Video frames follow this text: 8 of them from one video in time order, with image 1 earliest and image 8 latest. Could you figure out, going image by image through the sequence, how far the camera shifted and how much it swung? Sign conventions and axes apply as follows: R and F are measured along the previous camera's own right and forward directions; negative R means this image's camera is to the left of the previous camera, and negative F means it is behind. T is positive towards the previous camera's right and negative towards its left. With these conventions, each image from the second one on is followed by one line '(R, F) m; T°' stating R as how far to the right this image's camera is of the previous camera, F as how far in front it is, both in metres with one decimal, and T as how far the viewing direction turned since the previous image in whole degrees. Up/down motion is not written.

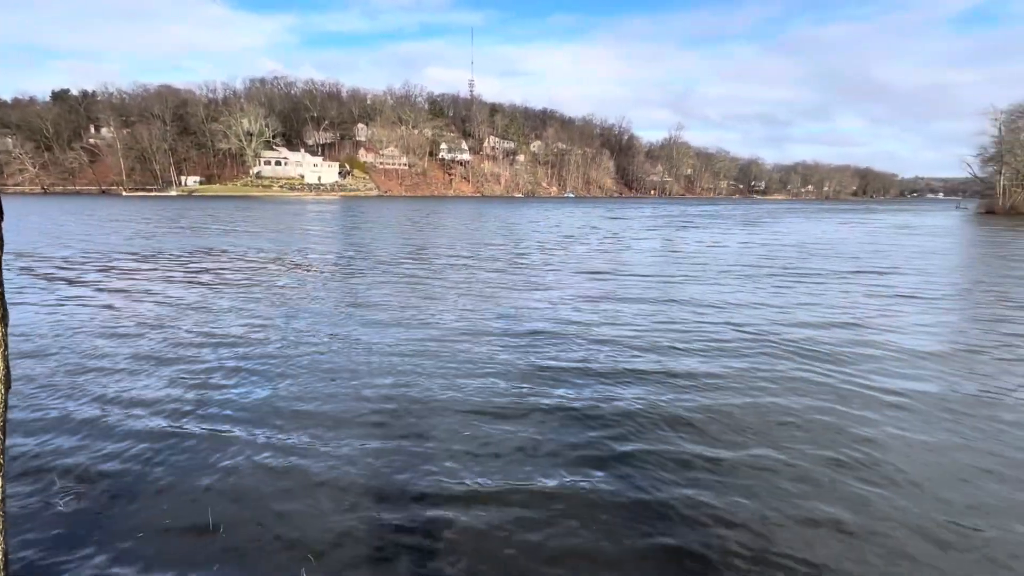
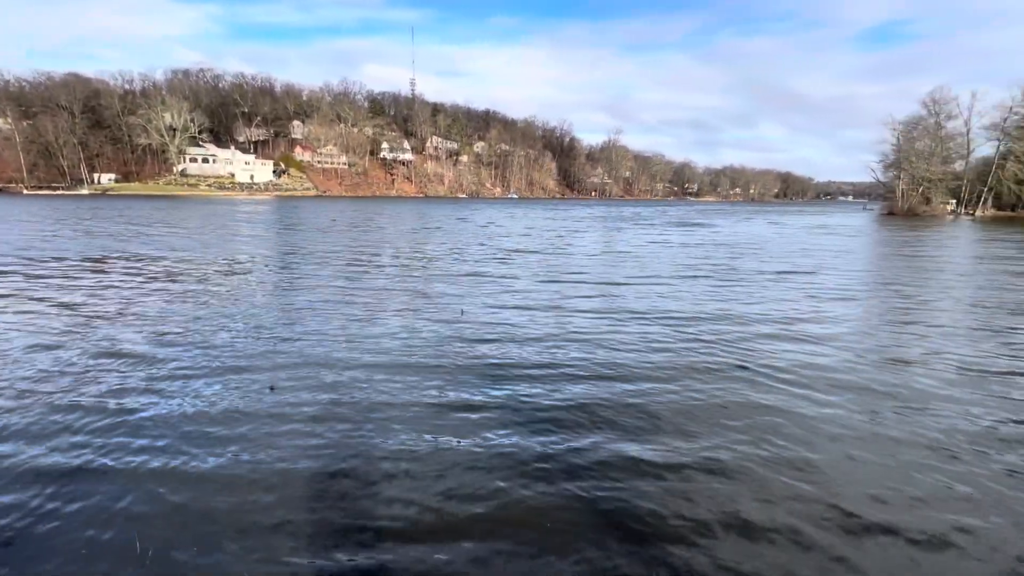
(-0.3, 0.0) m; +6°
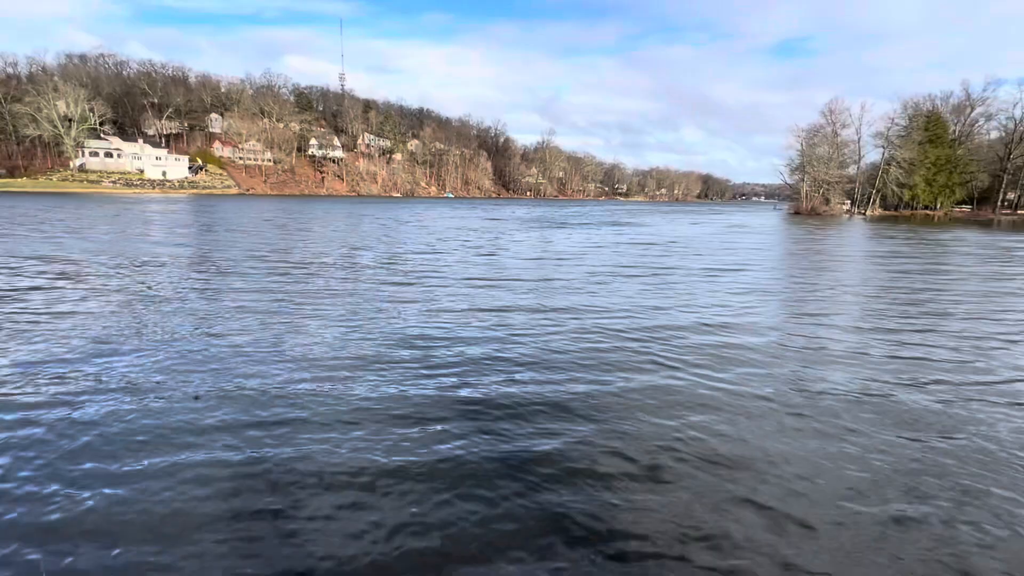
(-0.6, -0.3) m; +7°
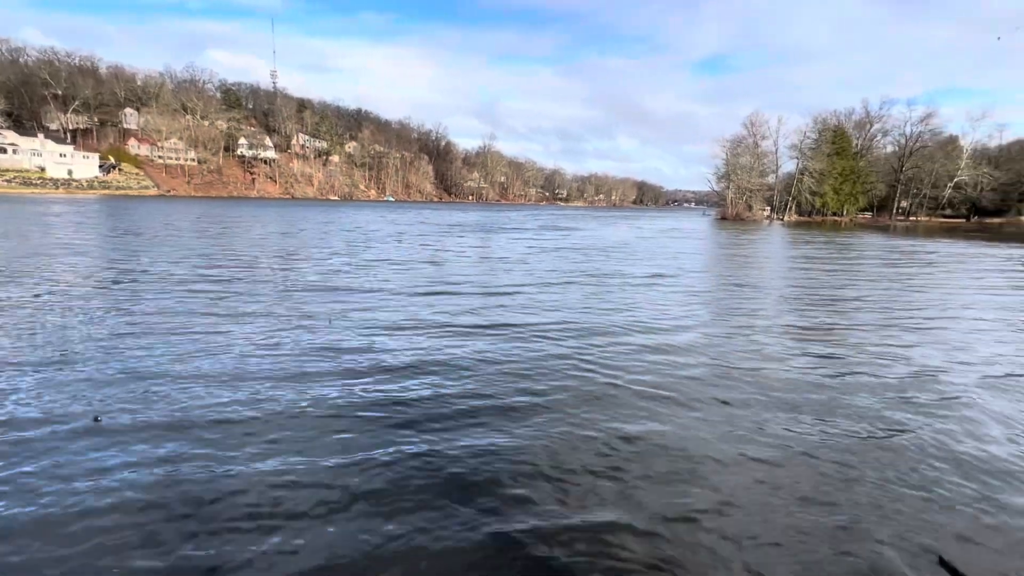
(-0.5, -0.2) m; +7°
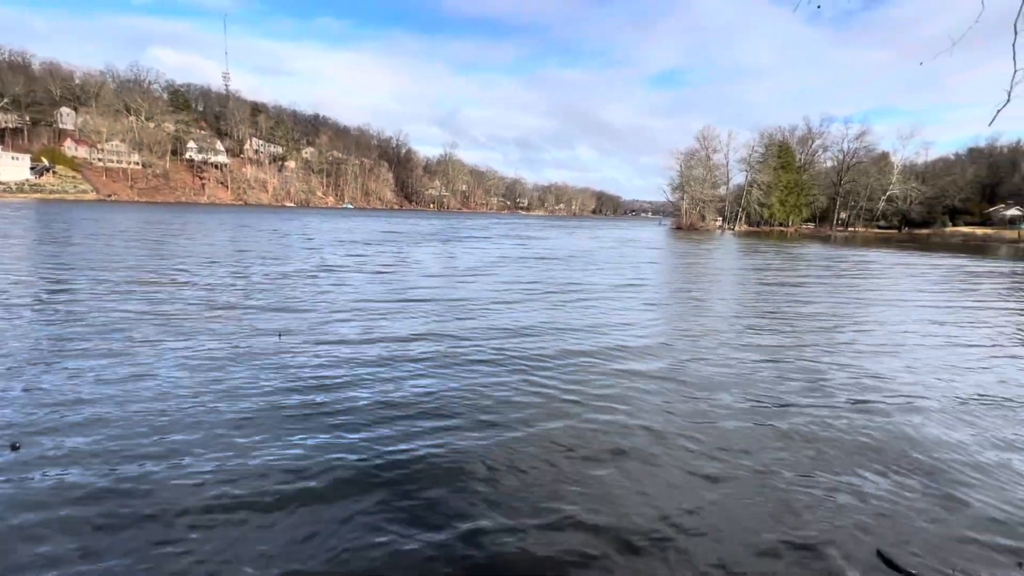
(-0.1, -0.2) m; +5°
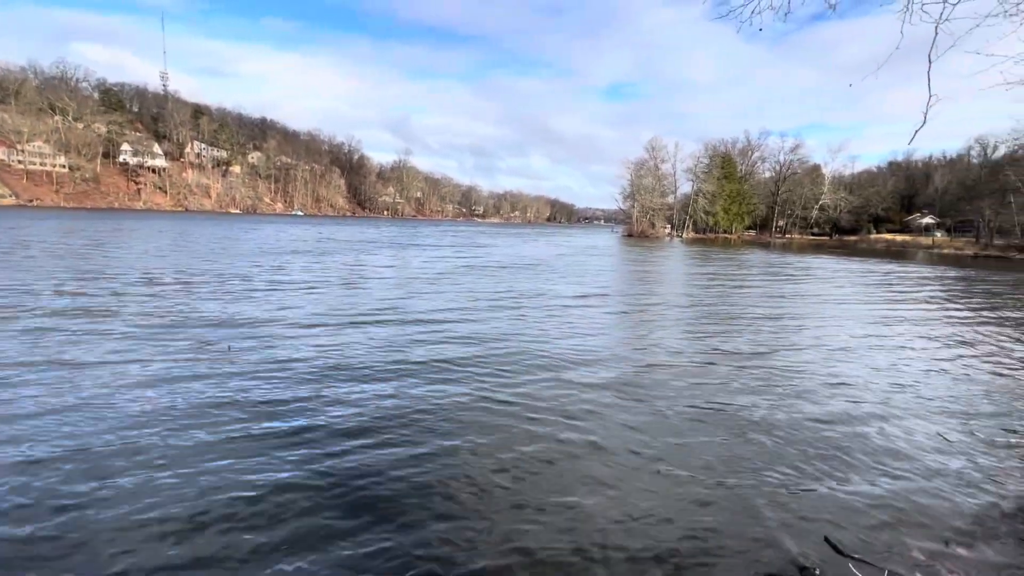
(-0.4, -0.4) m; +5°
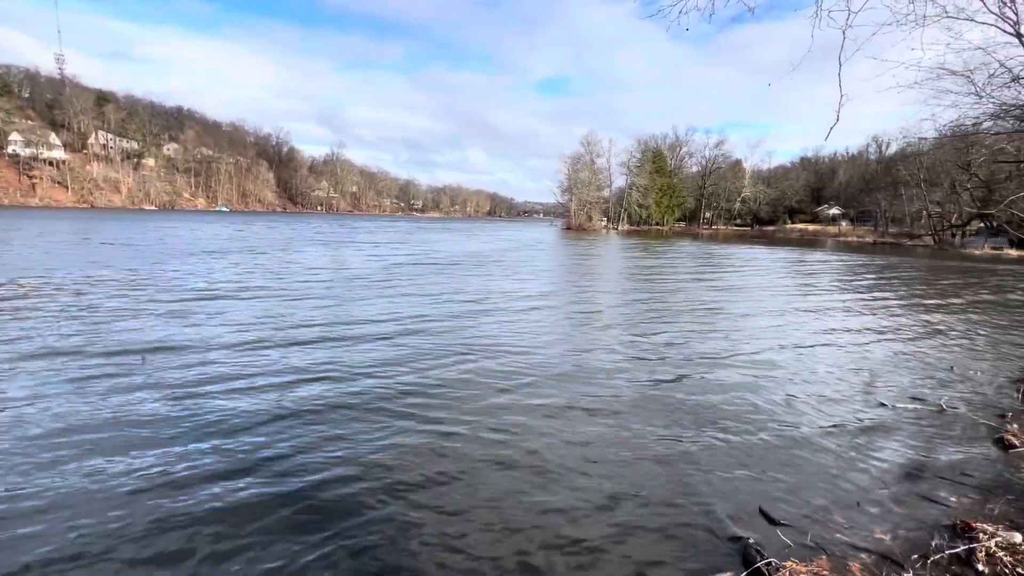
(-0.5, -0.2) m; +7°
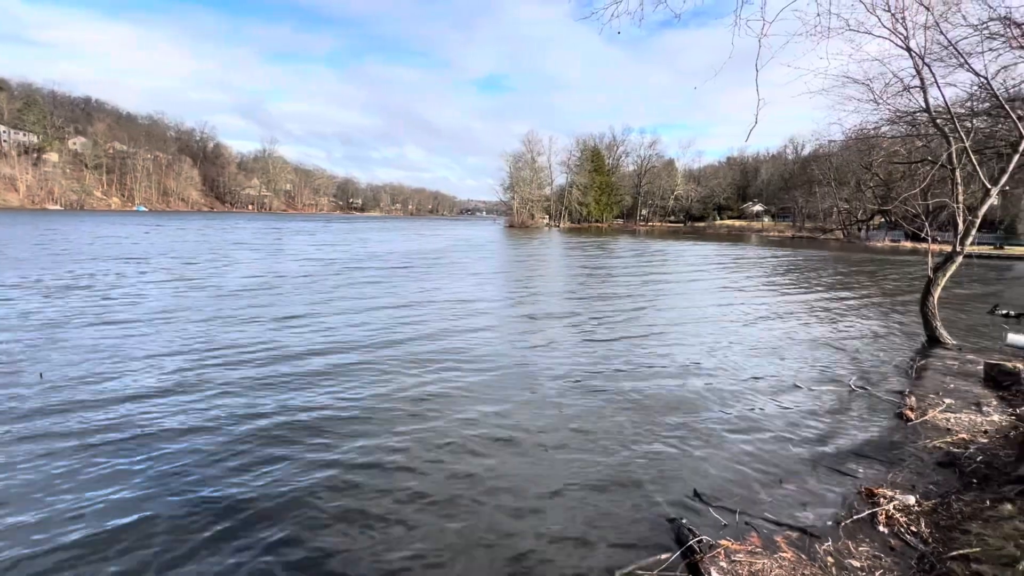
(+0.1, -0.6) m; +7°
